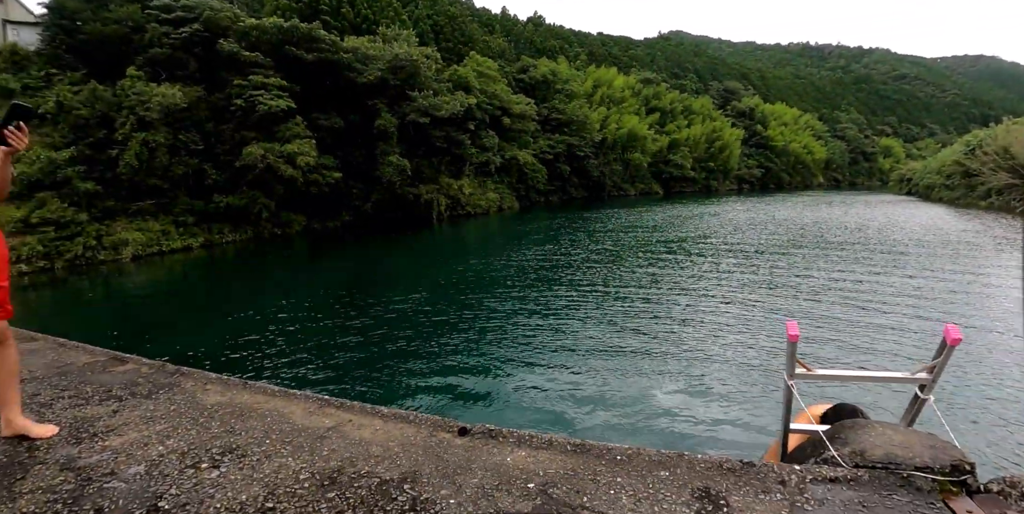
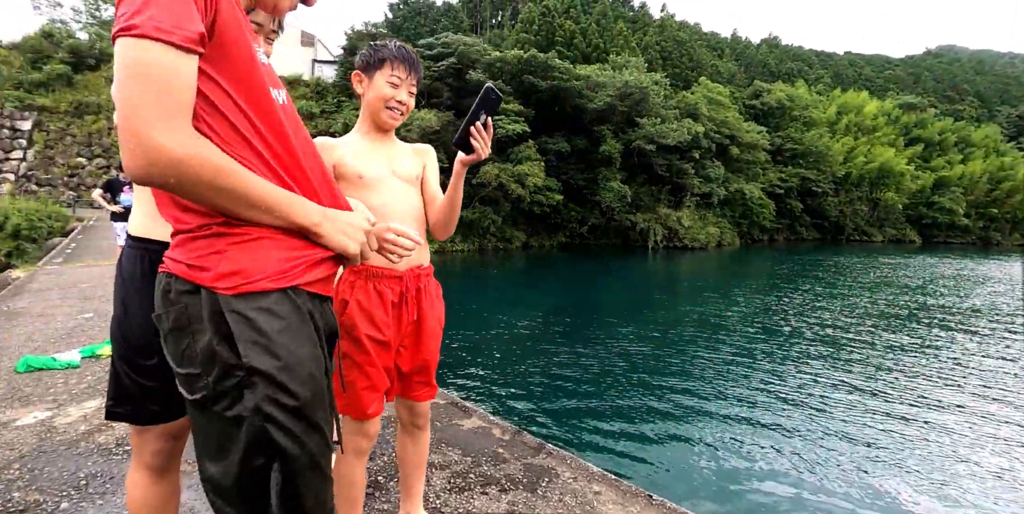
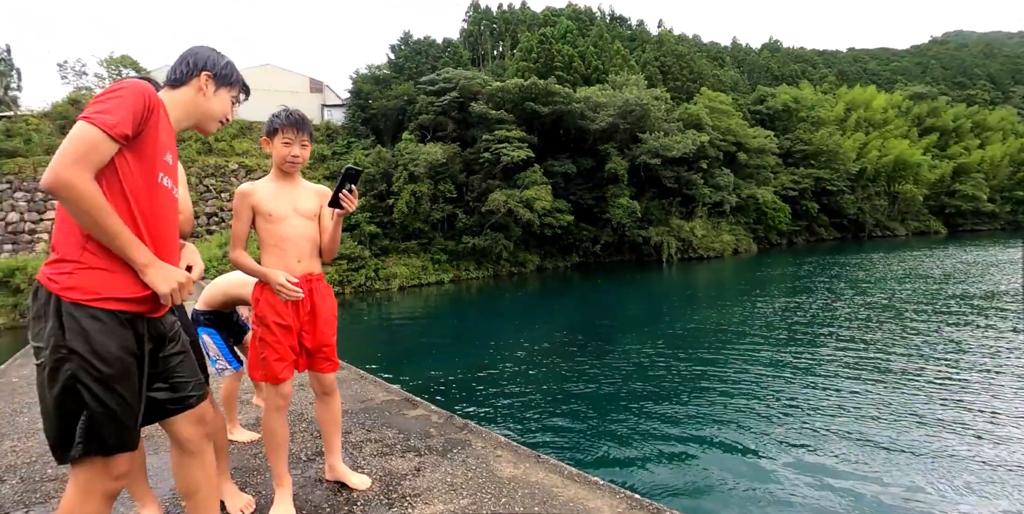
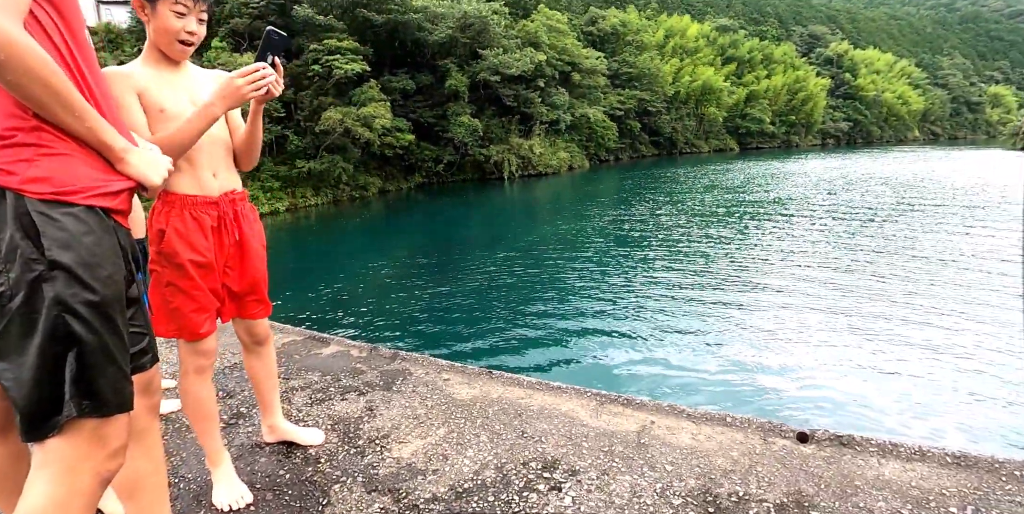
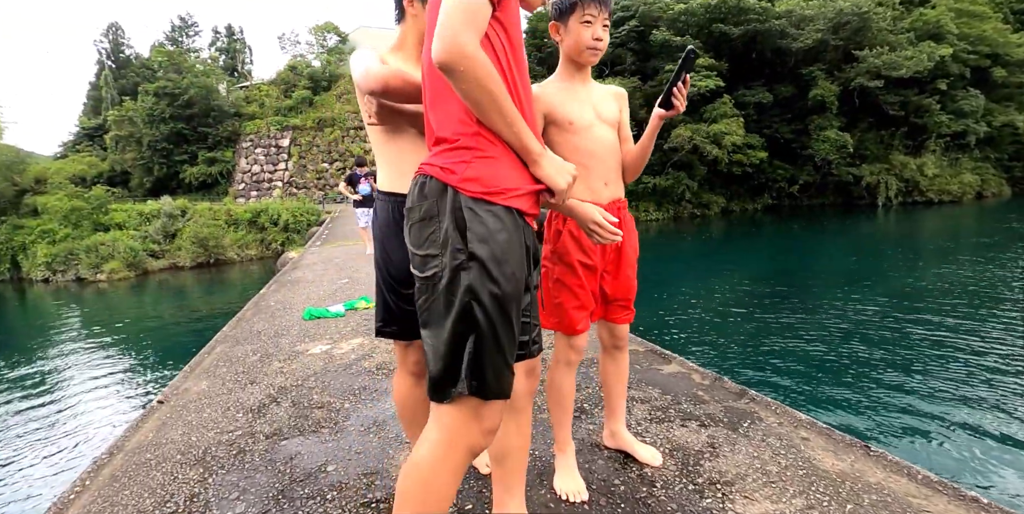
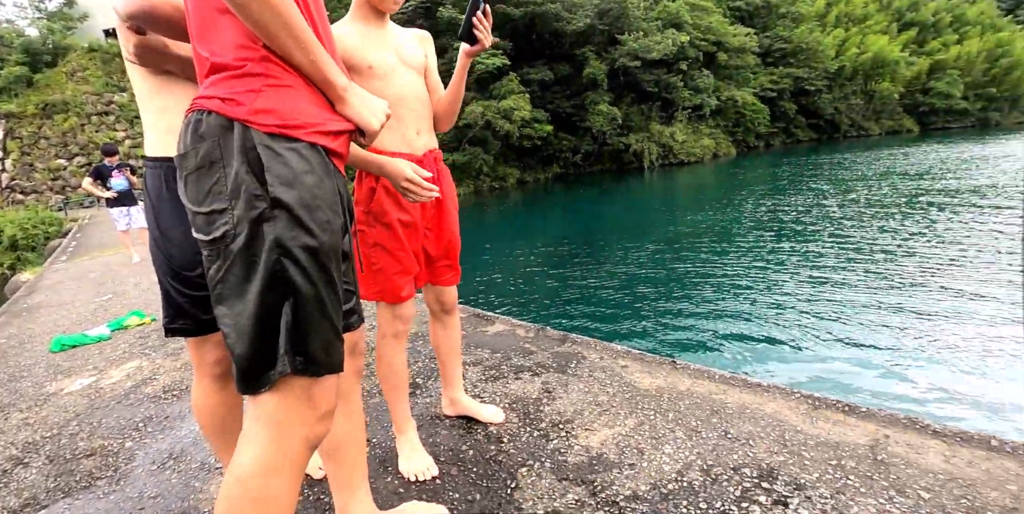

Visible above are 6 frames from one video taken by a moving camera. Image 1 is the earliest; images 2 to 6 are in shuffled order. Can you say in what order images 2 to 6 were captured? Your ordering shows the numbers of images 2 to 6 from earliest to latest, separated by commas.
3, 5, 6, 4, 2
